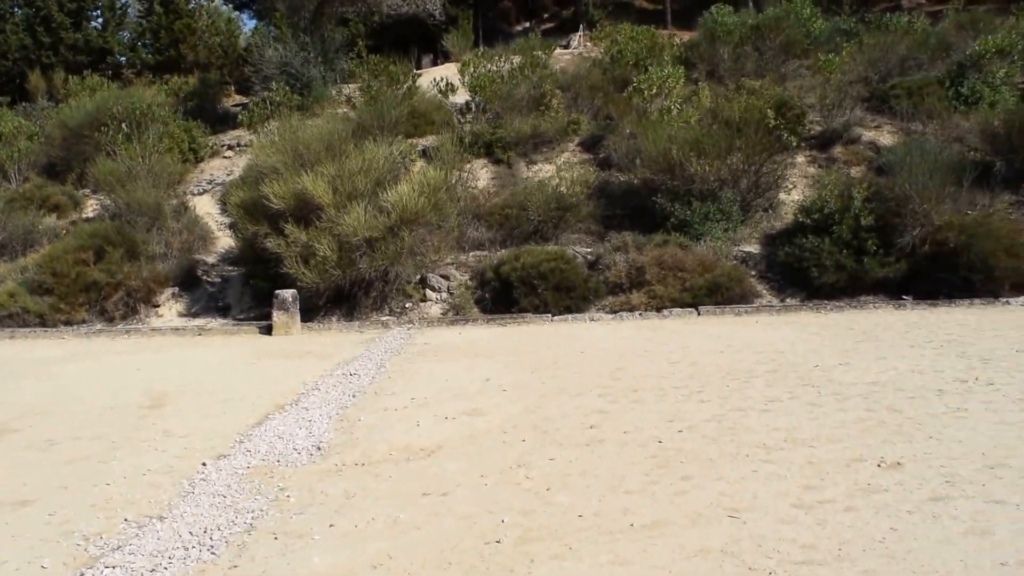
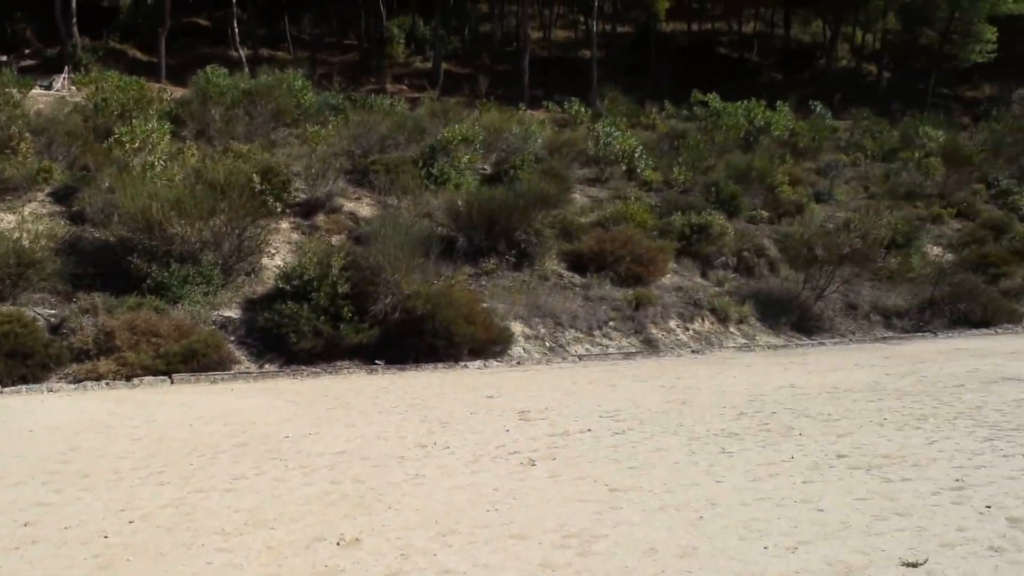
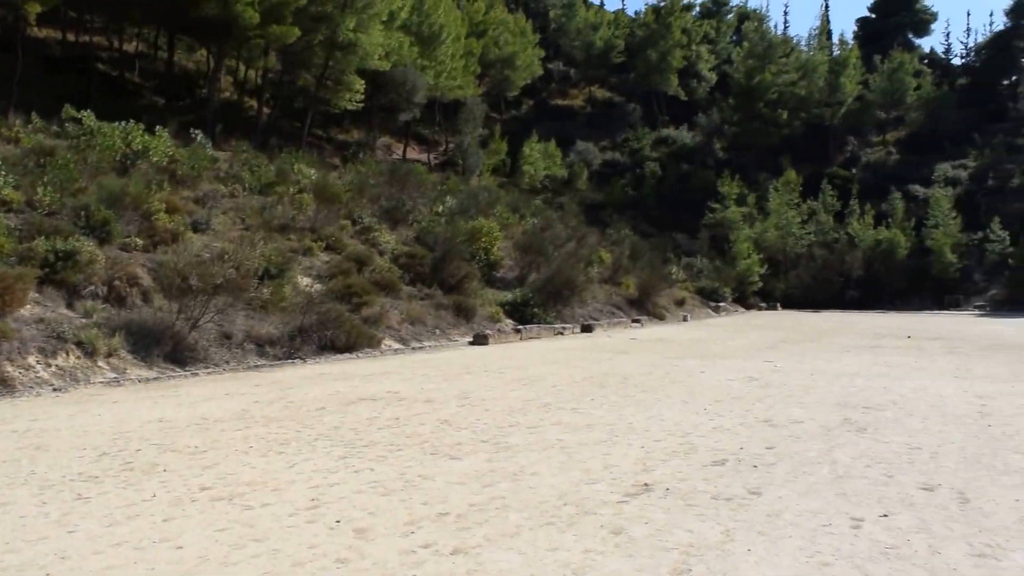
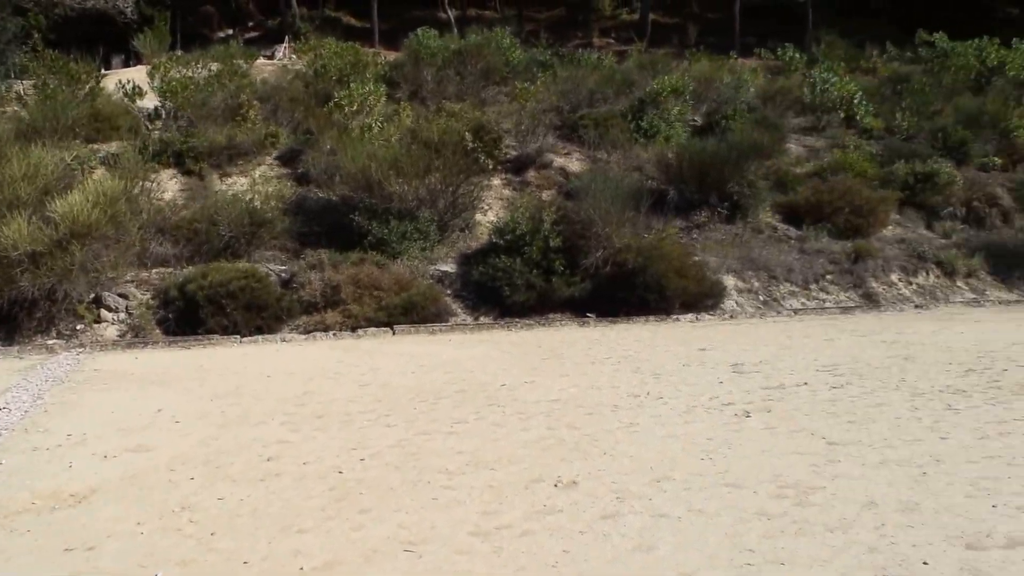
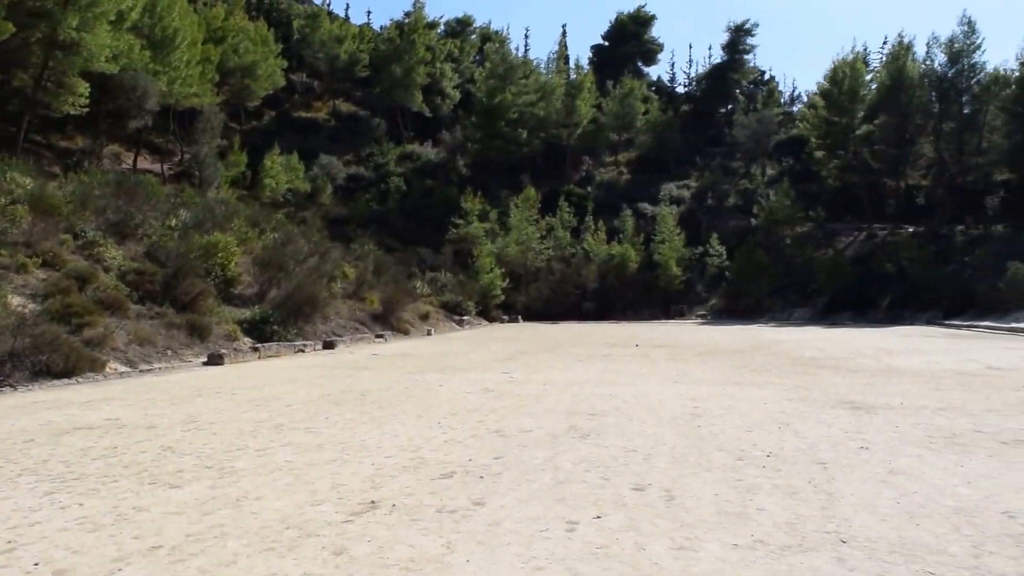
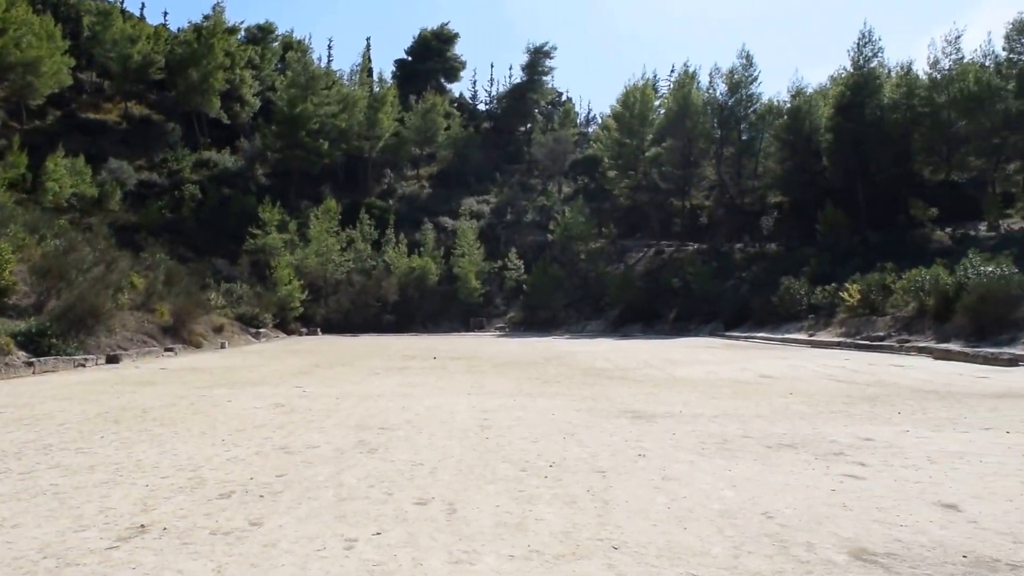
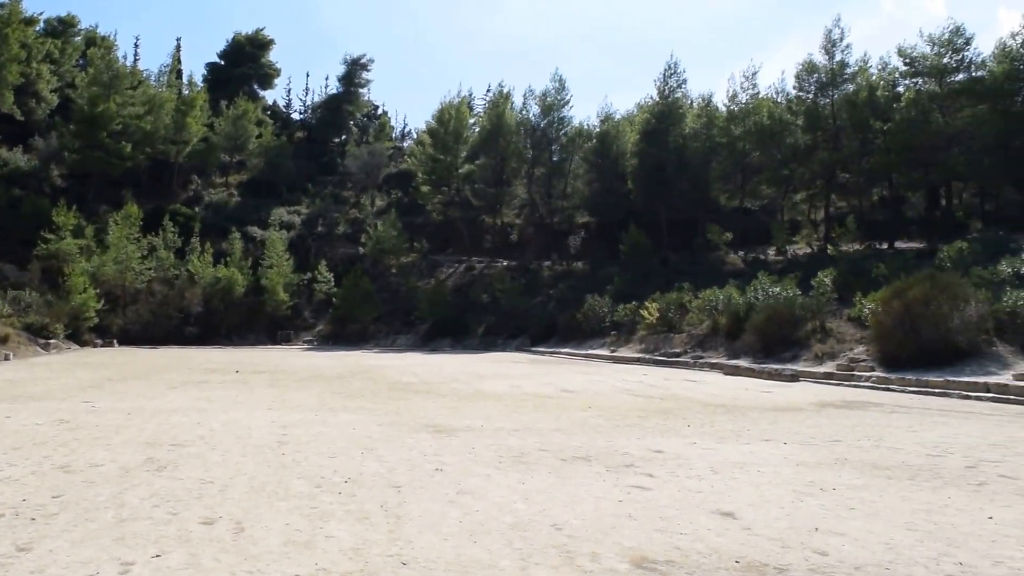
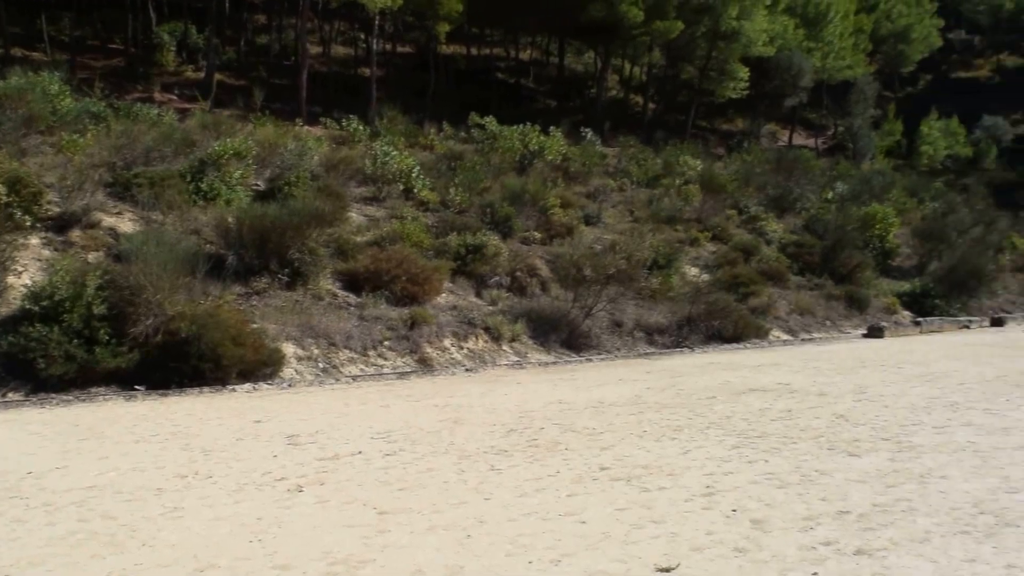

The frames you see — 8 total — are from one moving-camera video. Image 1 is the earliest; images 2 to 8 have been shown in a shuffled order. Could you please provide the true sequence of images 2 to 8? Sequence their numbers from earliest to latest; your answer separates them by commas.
4, 2, 8, 3, 5, 6, 7
